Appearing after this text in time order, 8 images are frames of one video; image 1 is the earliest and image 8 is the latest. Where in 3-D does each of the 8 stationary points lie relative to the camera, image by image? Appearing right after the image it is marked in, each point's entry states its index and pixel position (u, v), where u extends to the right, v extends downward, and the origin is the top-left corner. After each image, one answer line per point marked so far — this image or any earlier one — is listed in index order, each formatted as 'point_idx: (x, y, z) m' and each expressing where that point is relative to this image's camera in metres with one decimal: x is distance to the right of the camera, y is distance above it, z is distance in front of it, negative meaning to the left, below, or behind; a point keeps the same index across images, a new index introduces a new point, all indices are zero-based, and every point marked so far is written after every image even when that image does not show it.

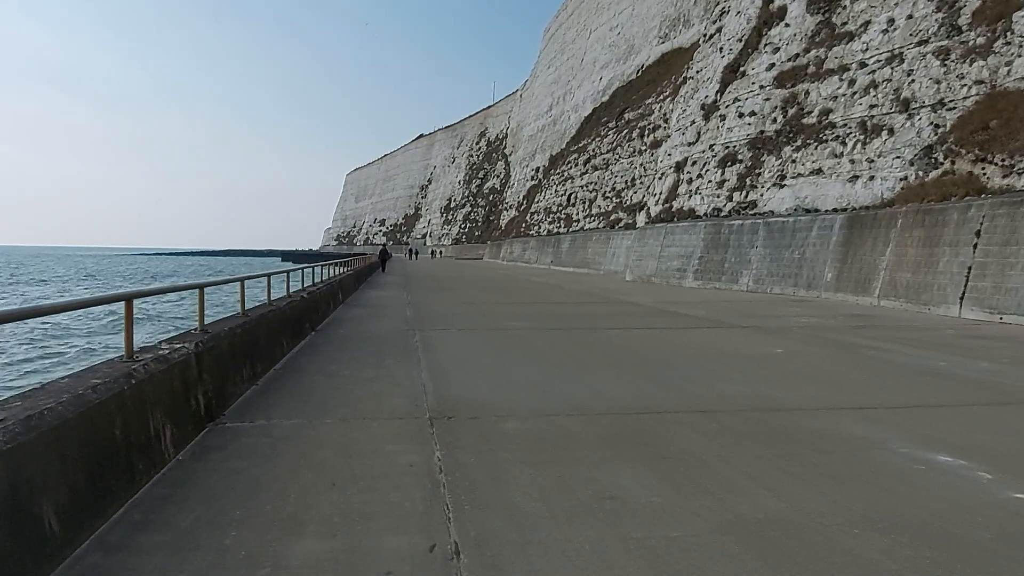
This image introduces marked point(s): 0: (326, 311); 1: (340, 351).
0: (-3.7, -0.5, +13.3) m
1: (-2.3, -0.8, +9.0) m
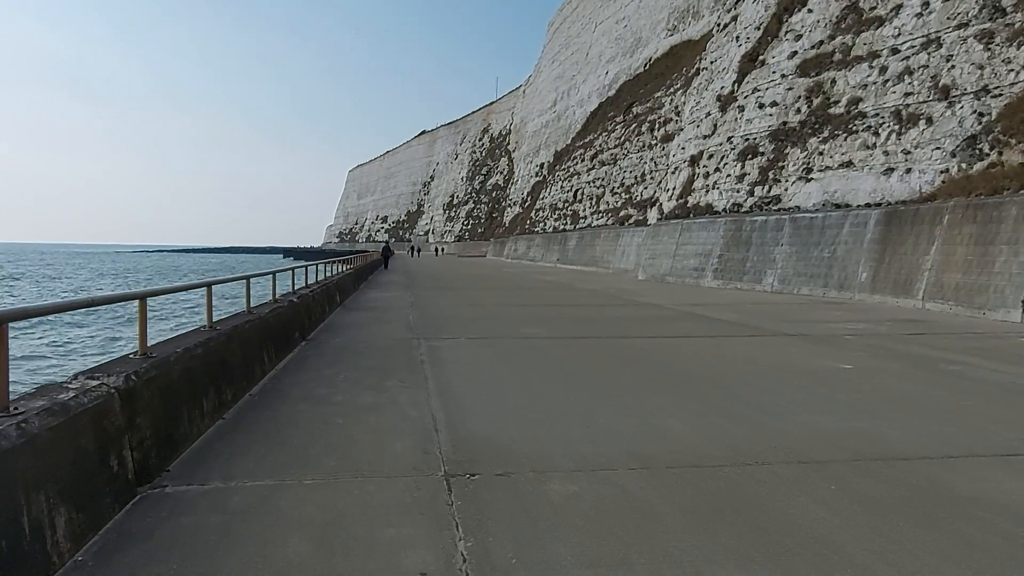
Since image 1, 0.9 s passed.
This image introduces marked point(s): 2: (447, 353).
0: (-3.4, -0.5, +11.9) m
1: (-2.0, -0.9, +7.6) m
2: (-0.9, -0.8, +8.9) m
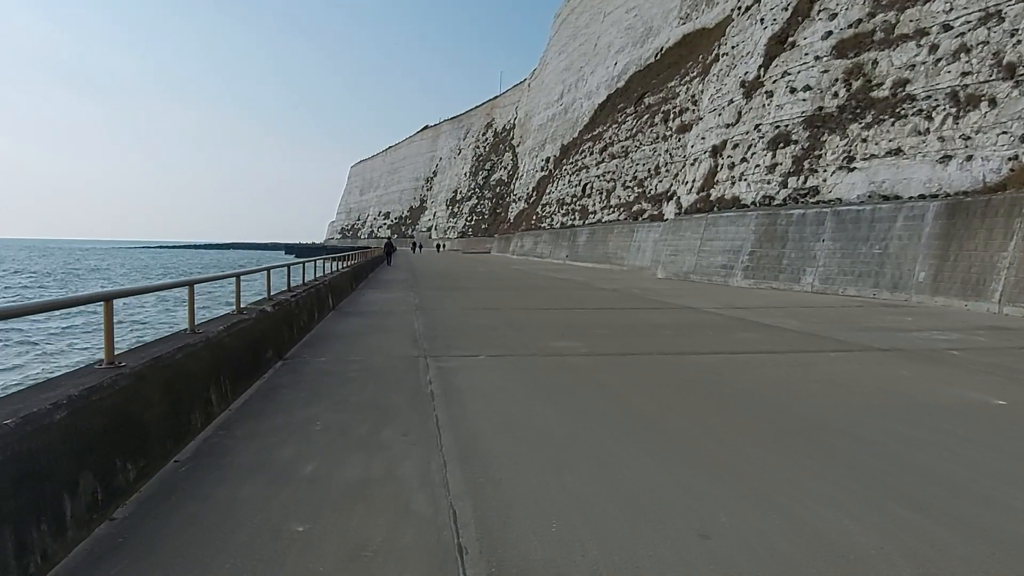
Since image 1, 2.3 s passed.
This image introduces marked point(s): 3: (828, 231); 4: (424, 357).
0: (-3.0, -0.5, +10.0) m
1: (-1.7, -1.0, +5.6) m
2: (-0.5, -0.9, +6.9) m
3: (+9.2, +1.7, +19.6) m
4: (-1.0, -0.8, +7.9) m
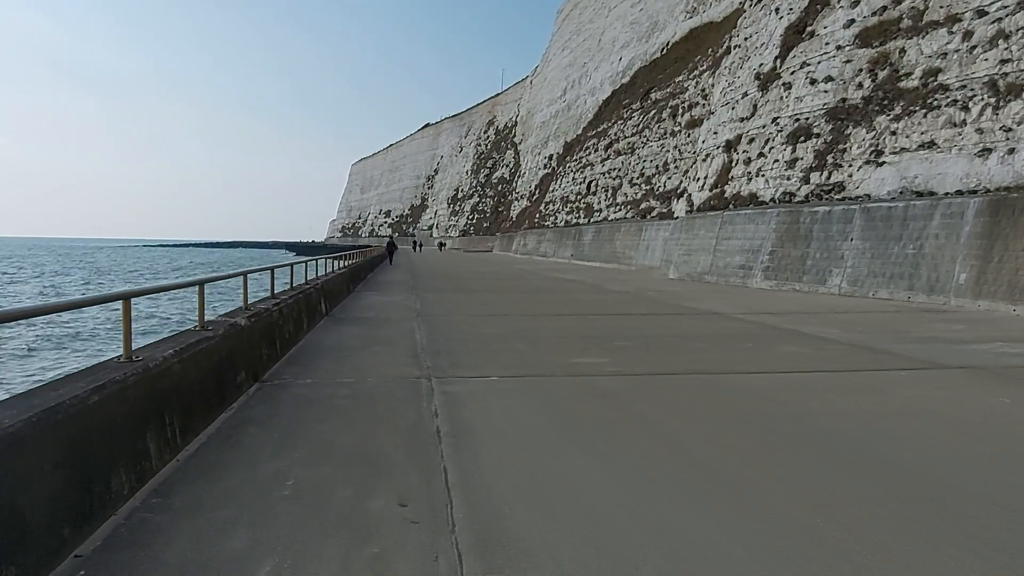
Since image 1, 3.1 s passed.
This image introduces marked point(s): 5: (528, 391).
0: (-2.8, -0.6, +8.8) m
1: (-1.5, -1.0, +4.4) m
2: (-0.3, -1.0, +5.7) m
3: (+9.4, +1.6, +18.4) m
4: (-0.8, -0.9, +6.7) m
5: (+0.1, -1.0, +6.2) m
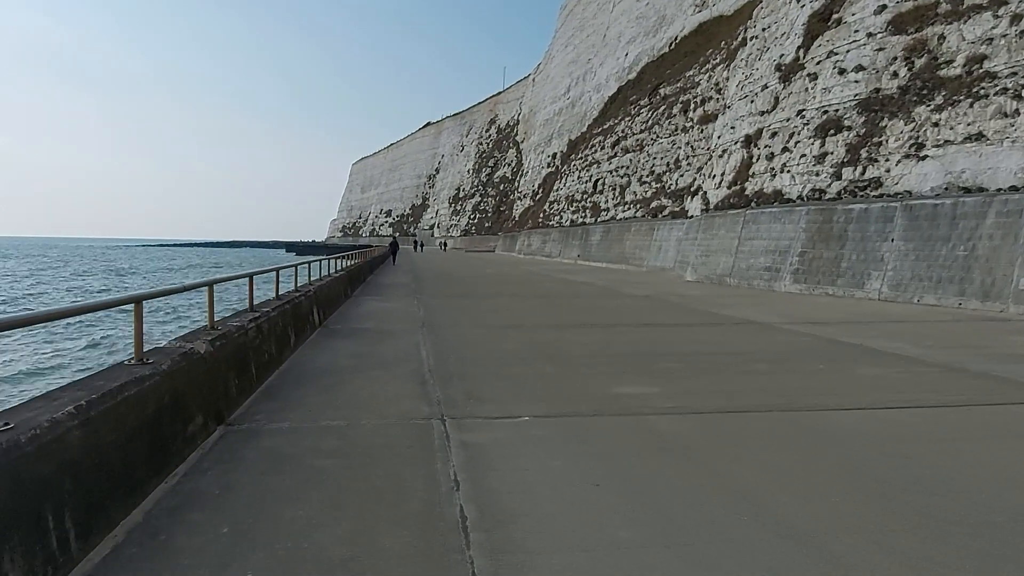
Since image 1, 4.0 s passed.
0: (-2.6, -0.7, +7.3) m
1: (-1.2, -1.2, +3.0) m
2: (-0.1, -1.1, +4.3) m
3: (+9.7, +1.5, +16.9) m
4: (-0.6, -1.0, +5.2) m
5: (+0.4, -1.1, +4.7) m
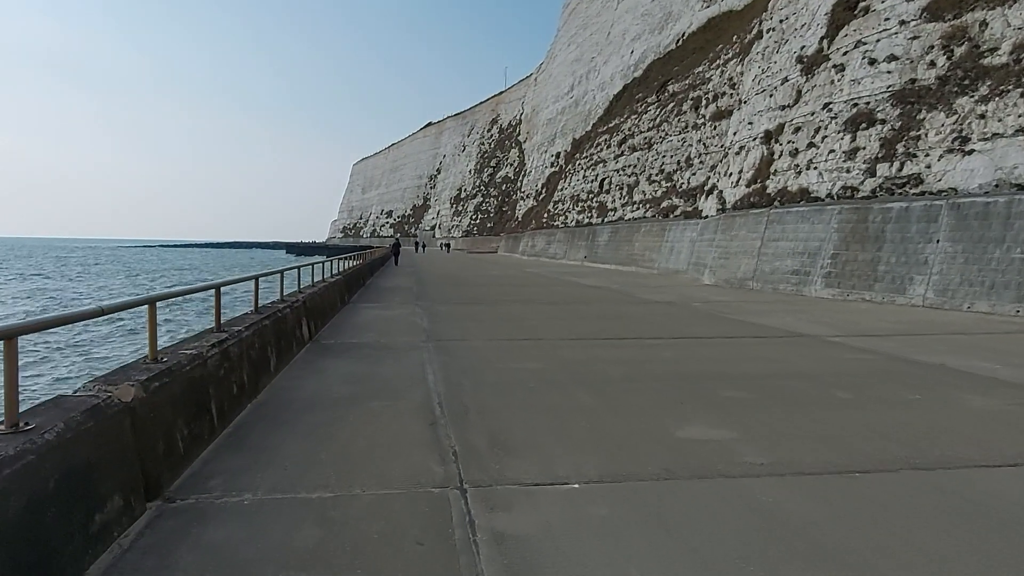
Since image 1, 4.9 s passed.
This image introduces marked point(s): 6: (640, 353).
0: (-2.3, -0.9, +5.9) m
1: (-1.0, -1.3, +1.6) m
2: (+0.2, -1.2, +2.9) m
3: (+10.0, +1.4, +15.5) m
4: (-0.3, -1.1, +3.8) m
5: (+0.7, -1.2, +3.4) m
6: (+1.7, -0.8, +8.8) m
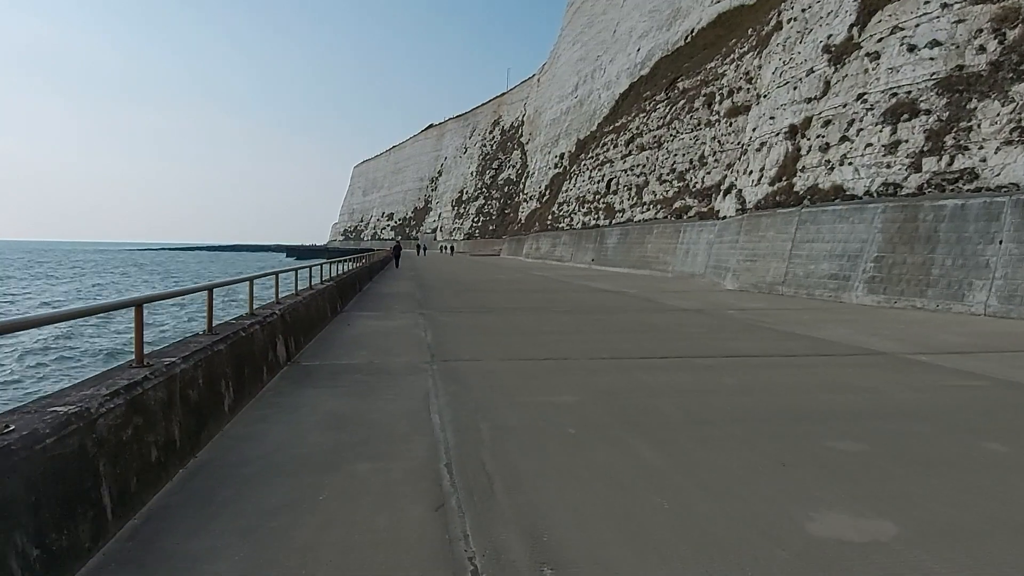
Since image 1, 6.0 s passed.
0: (-2.1, -1.0, +4.3) m
1: (-0.8, -1.4, -0.1) m
2: (+0.4, -1.3, +1.2) m
3: (+10.3, +1.2, +13.8) m
4: (-0.1, -1.2, +2.2) m
5: (+0.9, -1.3, +1.7) m
6: (+1.9, -1.0, +7.1) m
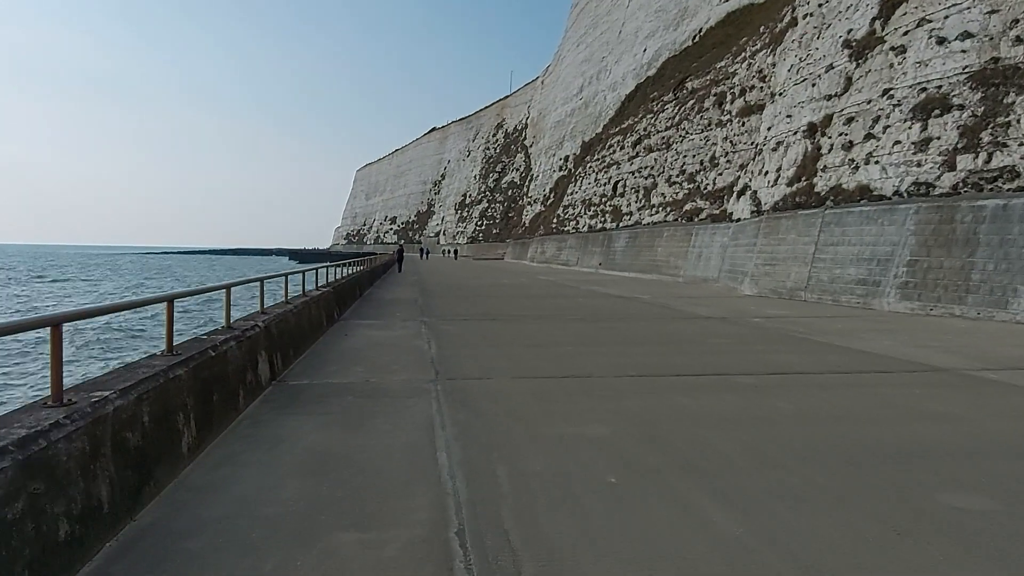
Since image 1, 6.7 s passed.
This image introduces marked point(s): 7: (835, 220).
0: (-1.9, -1.0, +3.3) m
1: (-0.6, -1.4, -1.0) m
2: (+0.6, -1.4, +0.2) m
3: (+10.5, +1.1, +12.8) m
4: (+0.1, -1.3, +1.2) m
5: (+1.1, -1.4, +0.7) m
6: (+2.1, -1.0, +6.1) m
7: (+8.7, +1.8, +18.2) m
